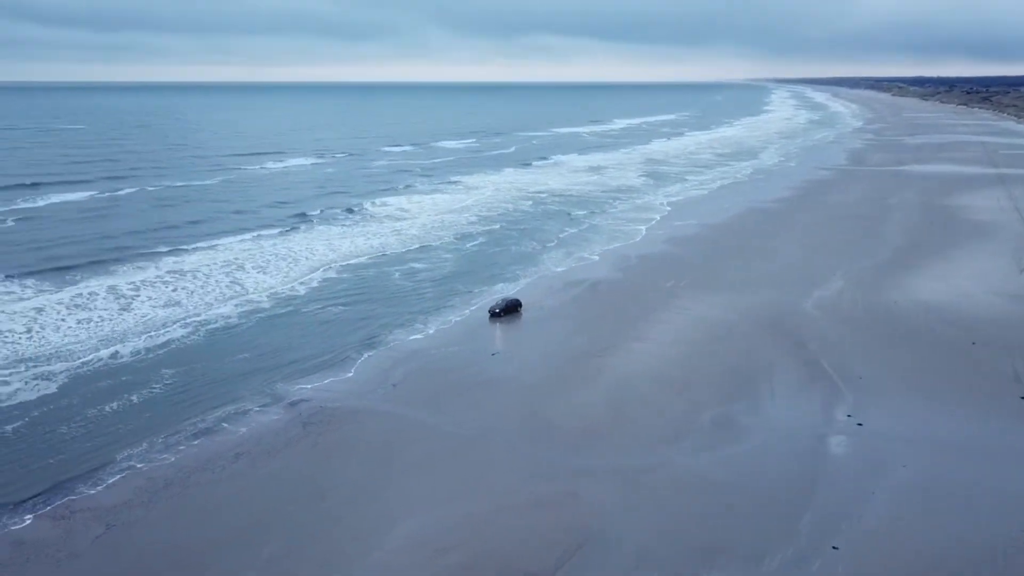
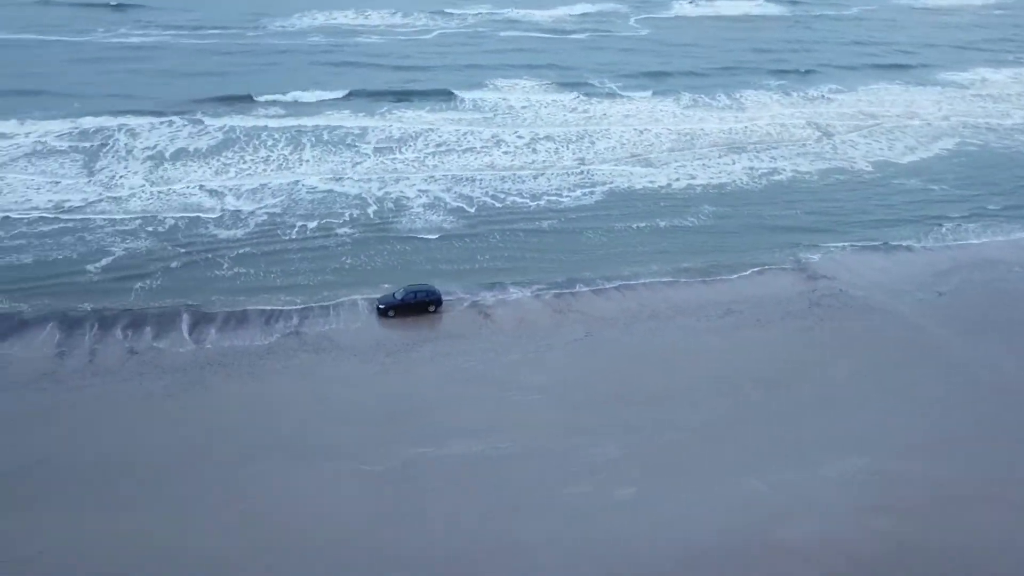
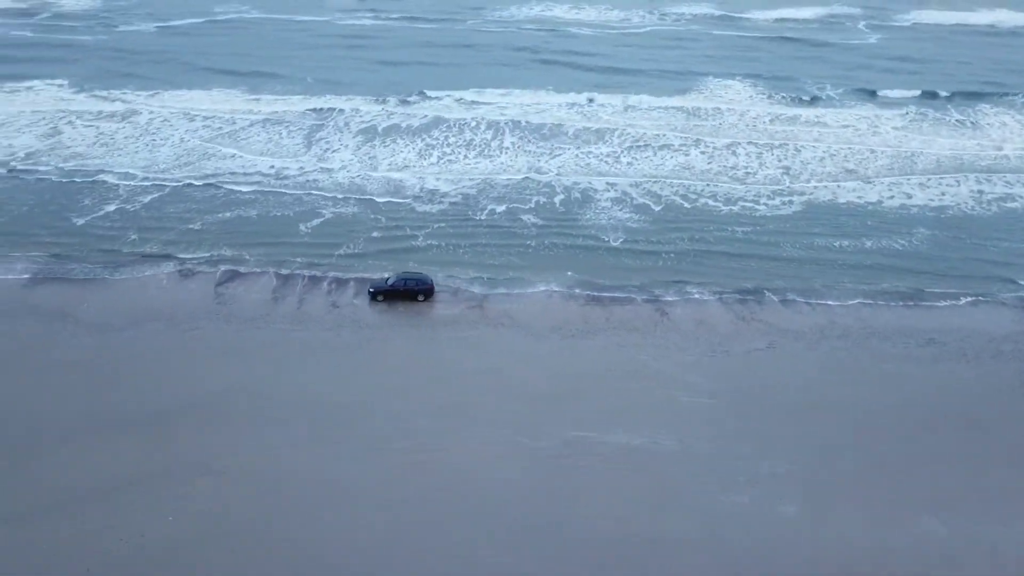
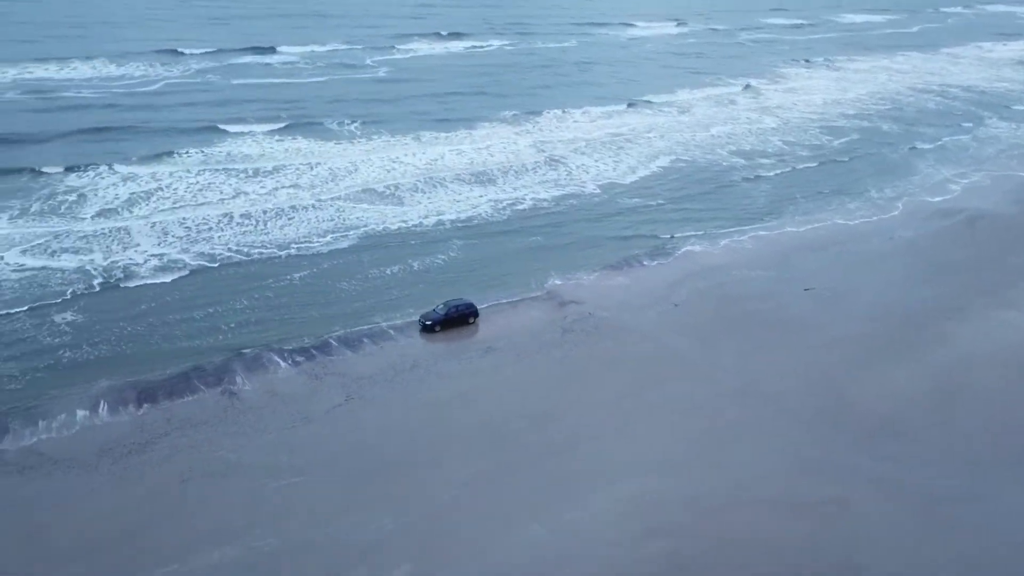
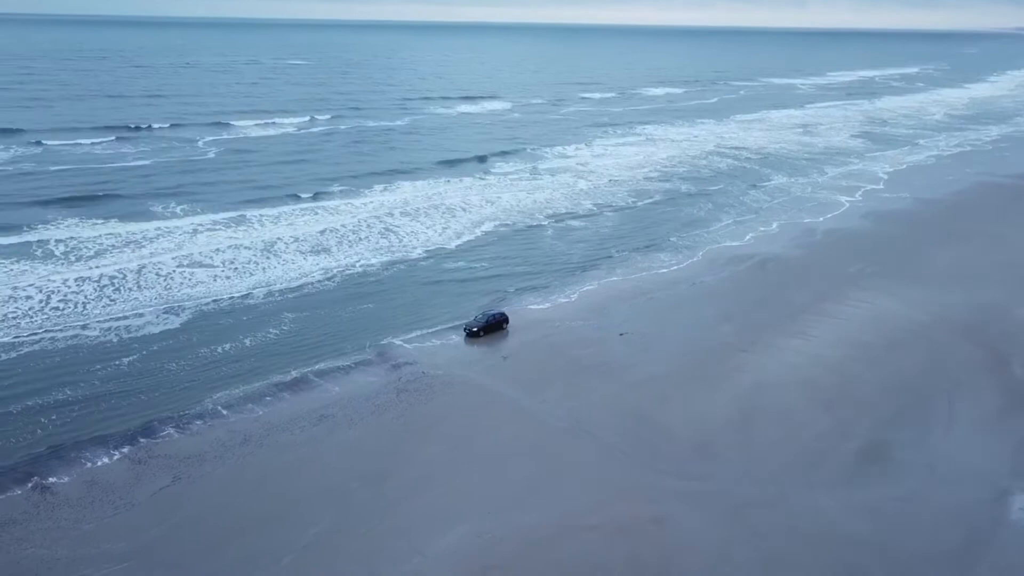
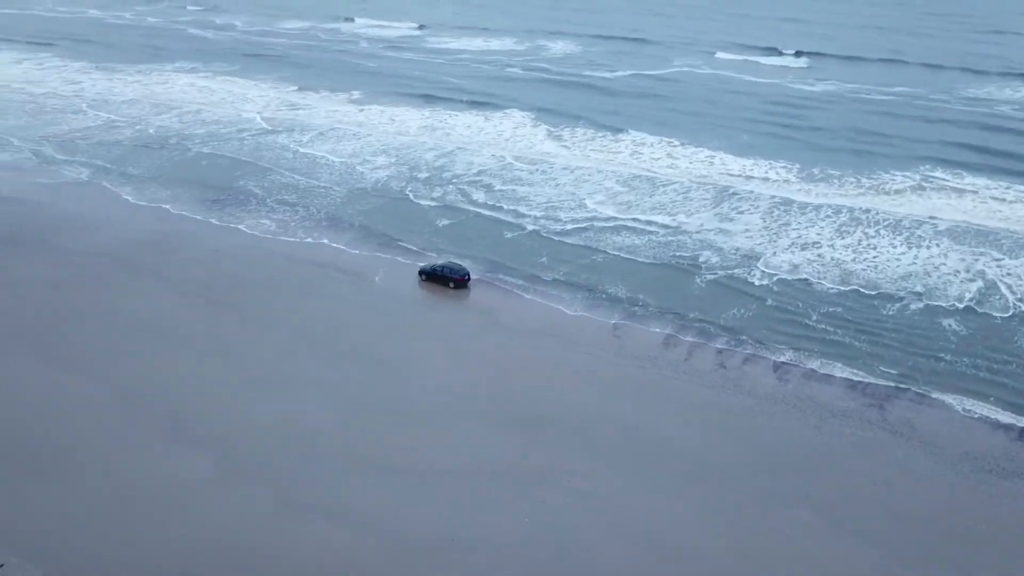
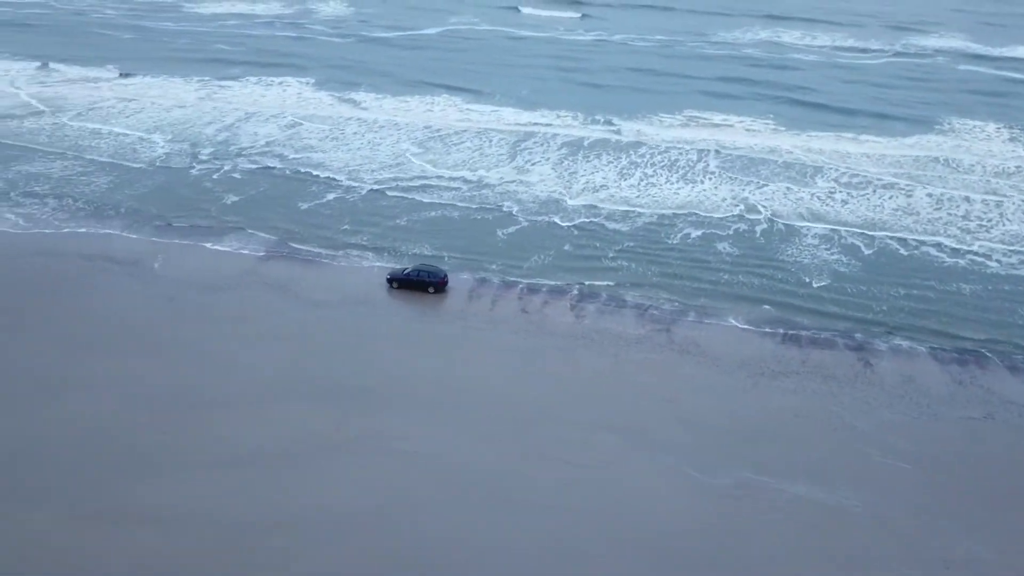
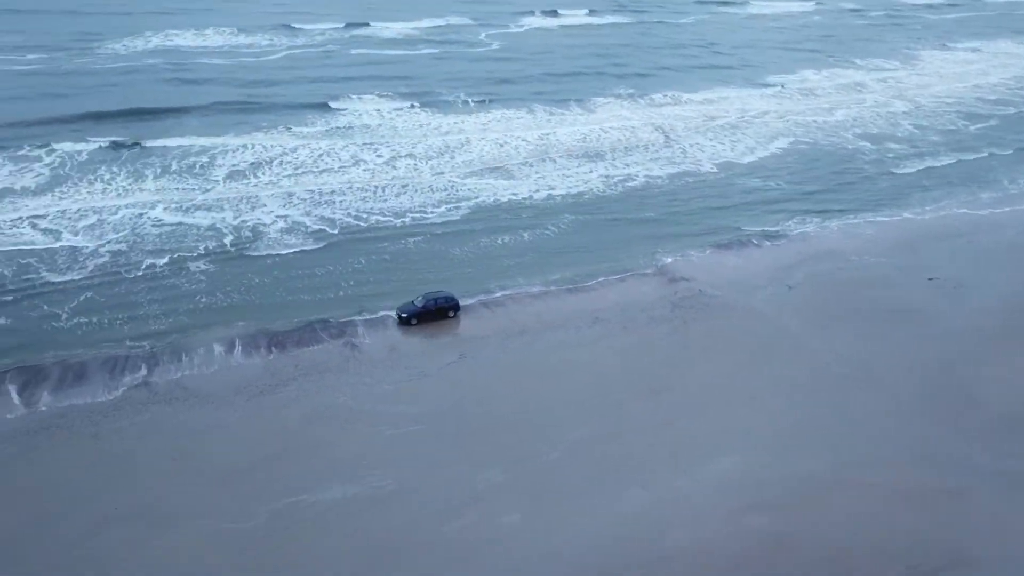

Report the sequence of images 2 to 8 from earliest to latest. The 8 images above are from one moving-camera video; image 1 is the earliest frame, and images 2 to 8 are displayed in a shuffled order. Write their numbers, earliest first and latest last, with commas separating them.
5, 4, 8, 2, 3, 7, 6
